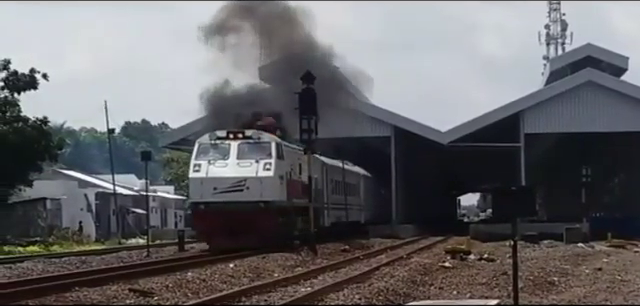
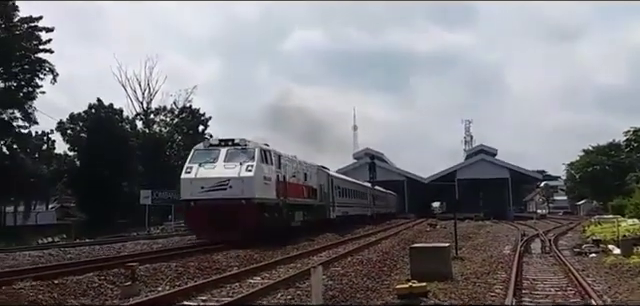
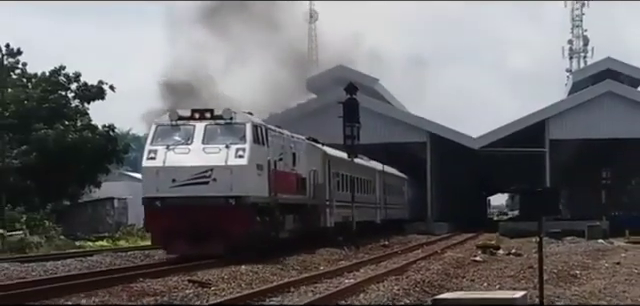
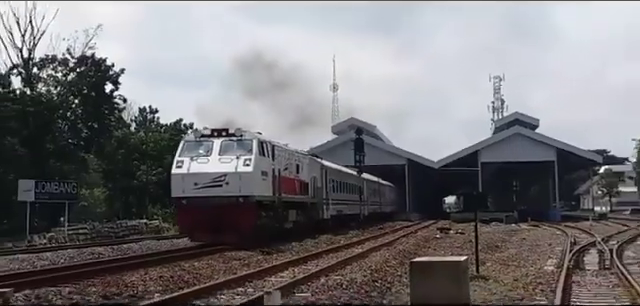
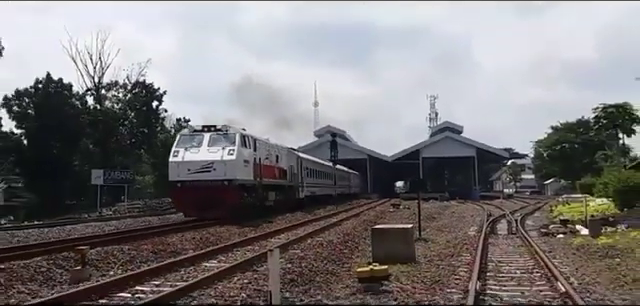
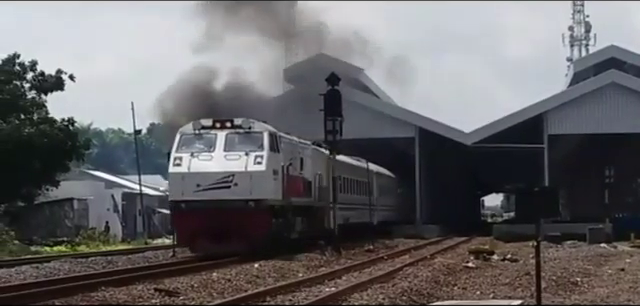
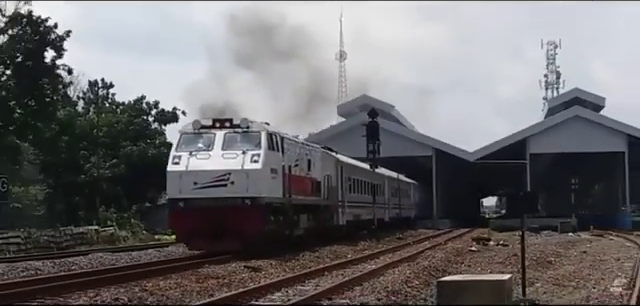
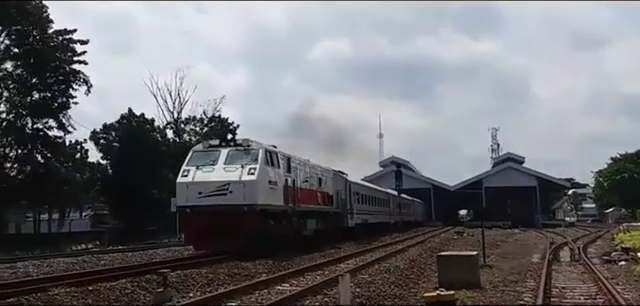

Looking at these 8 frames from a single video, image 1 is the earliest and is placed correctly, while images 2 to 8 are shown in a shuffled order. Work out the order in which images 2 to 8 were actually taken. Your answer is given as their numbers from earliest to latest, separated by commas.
6, 3, 7, 4, 5, 2, 8
